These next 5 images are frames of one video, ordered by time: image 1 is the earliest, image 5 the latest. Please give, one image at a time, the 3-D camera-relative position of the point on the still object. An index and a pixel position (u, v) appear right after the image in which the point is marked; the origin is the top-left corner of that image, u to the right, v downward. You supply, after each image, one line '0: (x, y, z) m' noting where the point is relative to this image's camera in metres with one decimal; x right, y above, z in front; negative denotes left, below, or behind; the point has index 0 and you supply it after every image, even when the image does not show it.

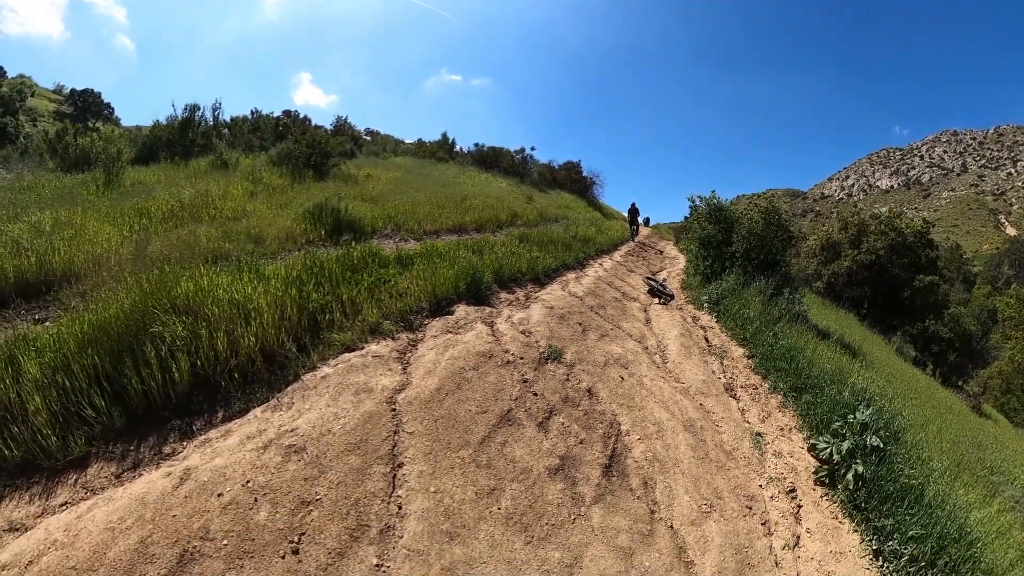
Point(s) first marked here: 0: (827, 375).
0: (+3.0, -0.8, +5.9) m
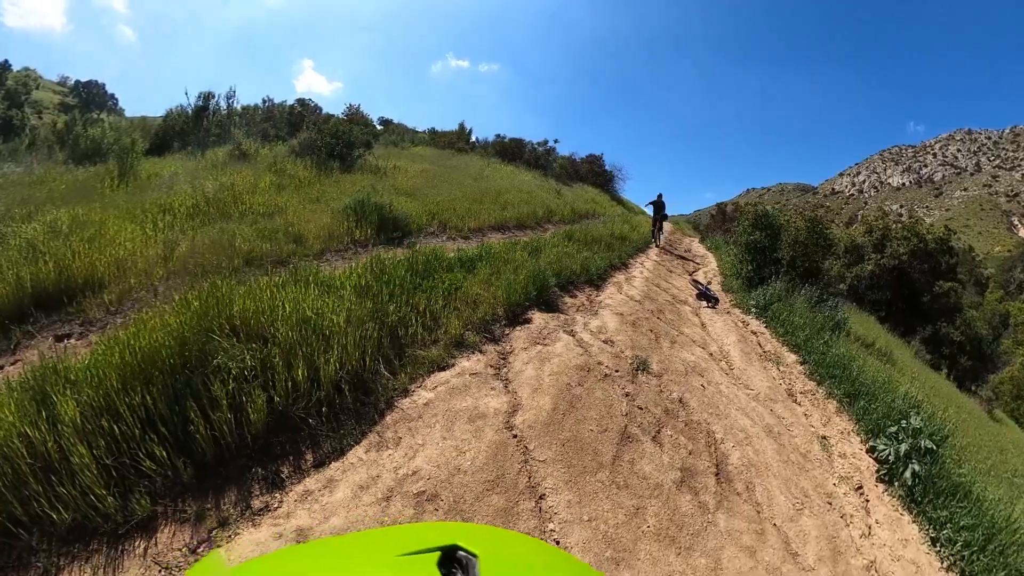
0: (+3.8, -1.0, +6.3) m
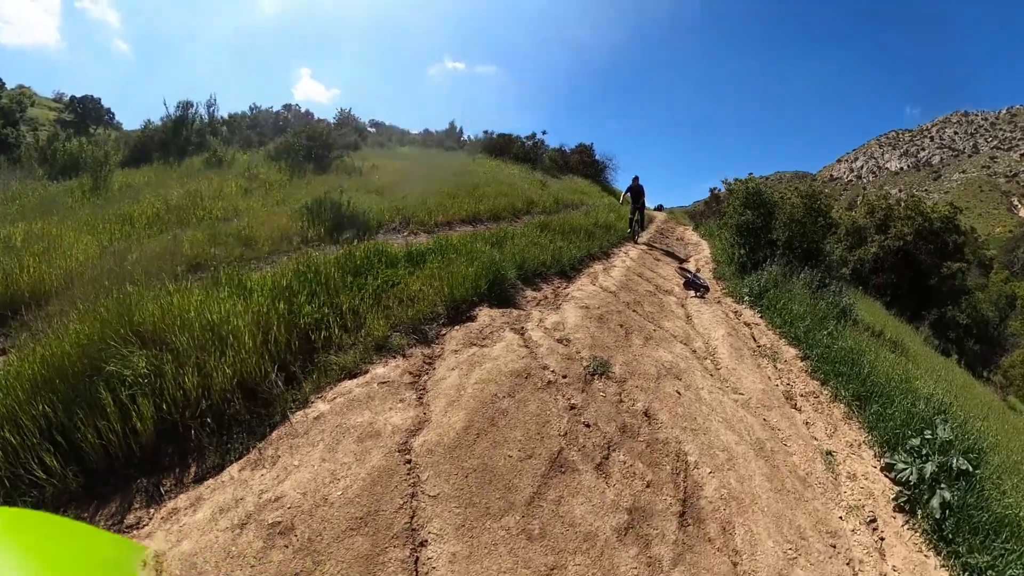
0: (+3.4, -0.8, +5.3) m
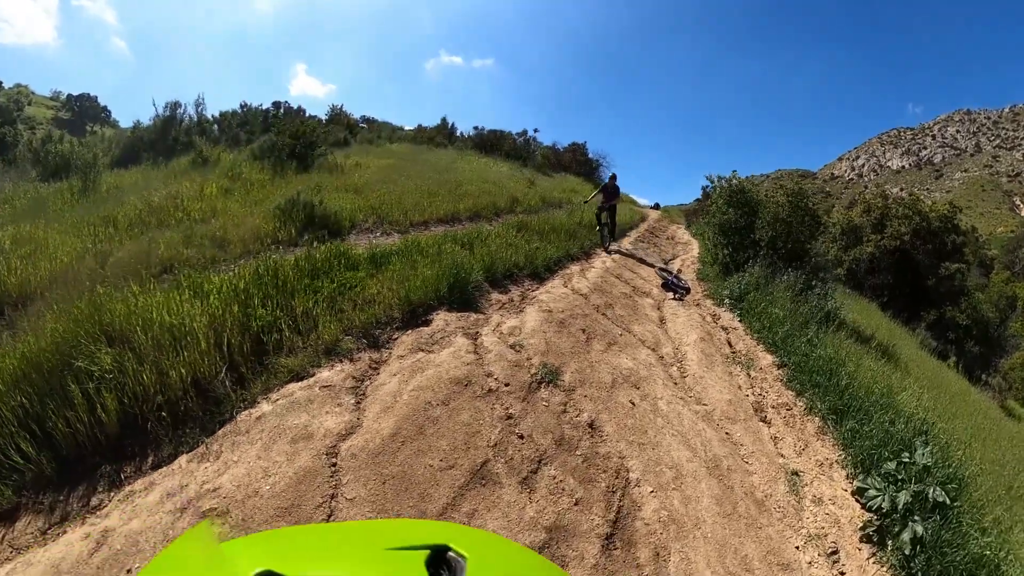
0: (+3.0, -0.8, +5.0) m
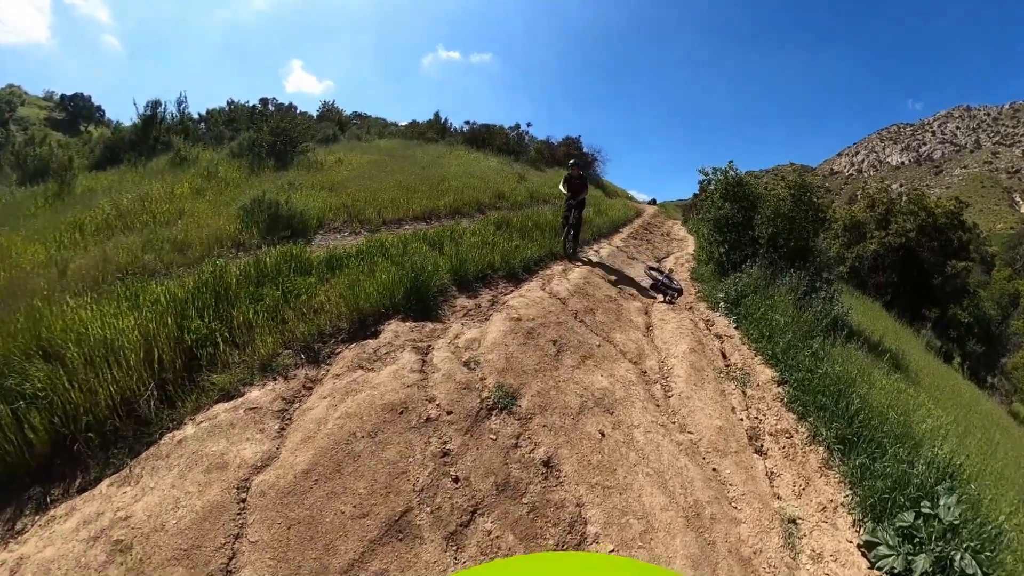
0: (+2.7, -0.9, +4.3) m
